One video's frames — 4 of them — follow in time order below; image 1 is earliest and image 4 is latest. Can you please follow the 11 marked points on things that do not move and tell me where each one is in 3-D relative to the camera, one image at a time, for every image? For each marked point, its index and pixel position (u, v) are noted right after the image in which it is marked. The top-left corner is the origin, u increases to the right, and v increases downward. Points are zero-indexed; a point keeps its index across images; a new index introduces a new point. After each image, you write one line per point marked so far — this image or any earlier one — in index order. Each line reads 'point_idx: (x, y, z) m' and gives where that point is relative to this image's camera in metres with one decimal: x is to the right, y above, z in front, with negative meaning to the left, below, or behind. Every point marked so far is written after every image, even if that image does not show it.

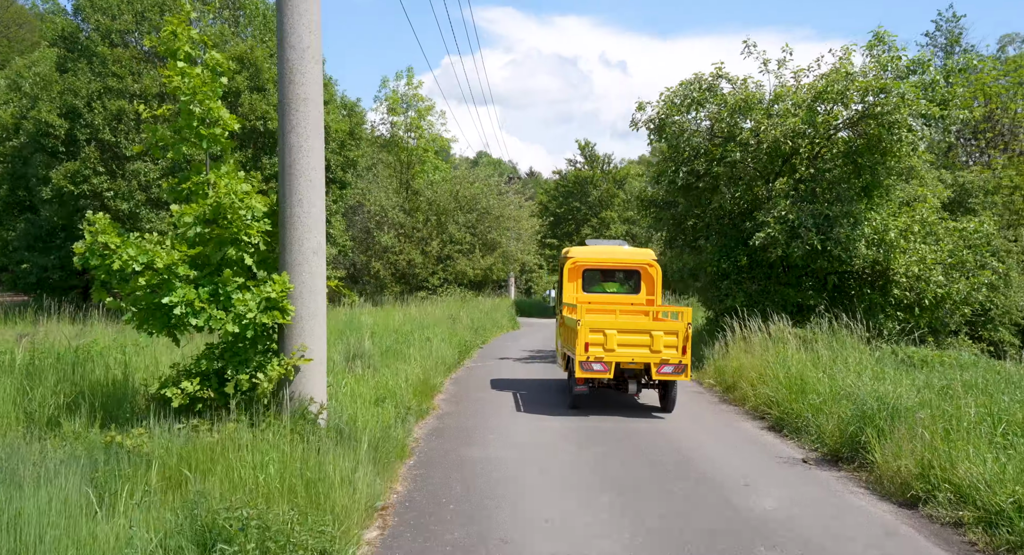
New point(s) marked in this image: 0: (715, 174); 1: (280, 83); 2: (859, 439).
0: (+3.7, +1.9, +15.1) m
1: (-2.0, +1.7, +7.3) m
2: (+3.3, -1.5, +7.9) m
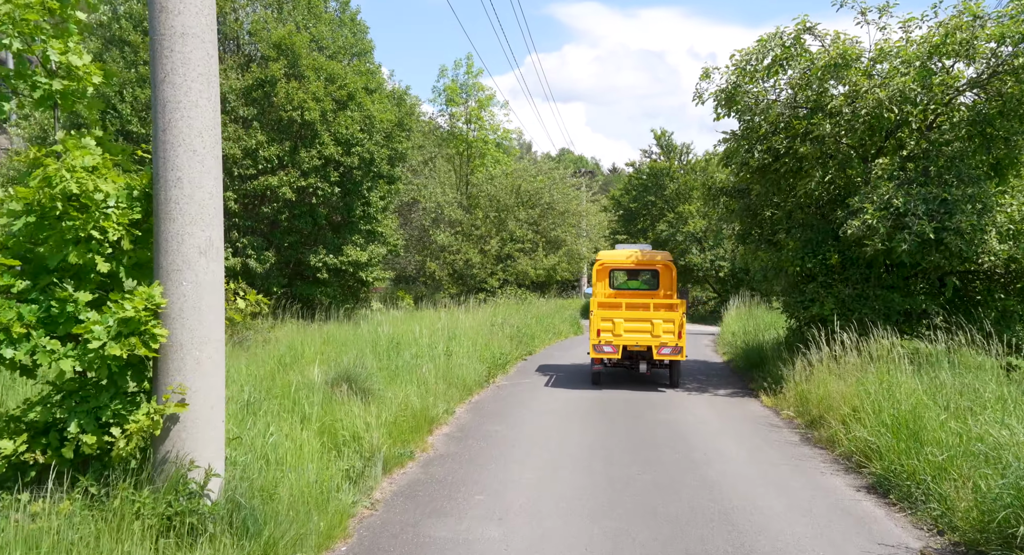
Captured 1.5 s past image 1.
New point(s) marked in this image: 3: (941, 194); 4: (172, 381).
0: (+4.2, +1.8, +12.4) m
1: (-2.2, +1.6, +5.2) m
2: (+3.1, -1.6, +5.2) m
3: (+5.5, +1.1, +10.8) m
4: (-2.1, -0.6, +5.1) m
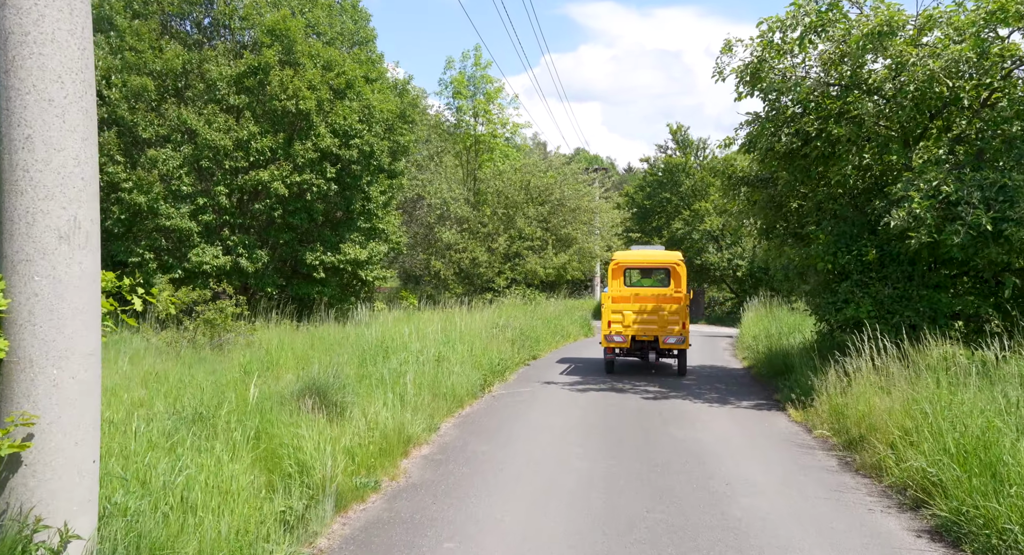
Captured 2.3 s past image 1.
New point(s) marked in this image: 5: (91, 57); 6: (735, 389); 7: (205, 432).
0: (+4.2, +1.9, +11.0) m
1: (-2.4, +1.7, +3.9) m
2: (+2.9, -1.5, +3.9) m
3: (+5.4, +1.1, +9.4) m
4: (-2.2, -0.6, +3.8) m
5: (-2.0, +1.1, +4.0) m
6: (+3.4, -1.7, +12.9) m
7: (-2.4, -1.2, +6.7) m
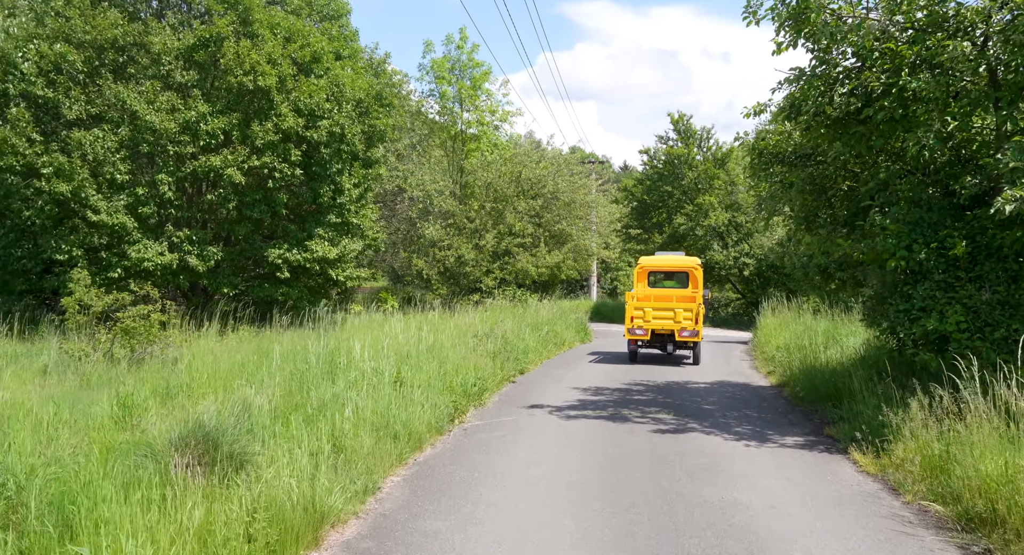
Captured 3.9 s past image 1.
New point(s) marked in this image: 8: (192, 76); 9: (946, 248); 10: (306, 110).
0: (+3.9, +1.9, +8.3) m
1: (-2.6, +1.6, +1.2) m
2: (+2.7, -1.5, +1.2) m
3: (+5.2, +1.1, +6.8) m
4: (-2.4, -0.6, +1.1) m
5: (-2.3, +1.1, +1.3) m
6: (+3.2, -1.7, +10.2) m
7: (-2.6, -1.2, +4.1) m
8: (-7.2, +4.6, +18.9) m
9: (+4.3, +0.3, +8.3) m
10: (-5.0, +4.0, +20.0) m
